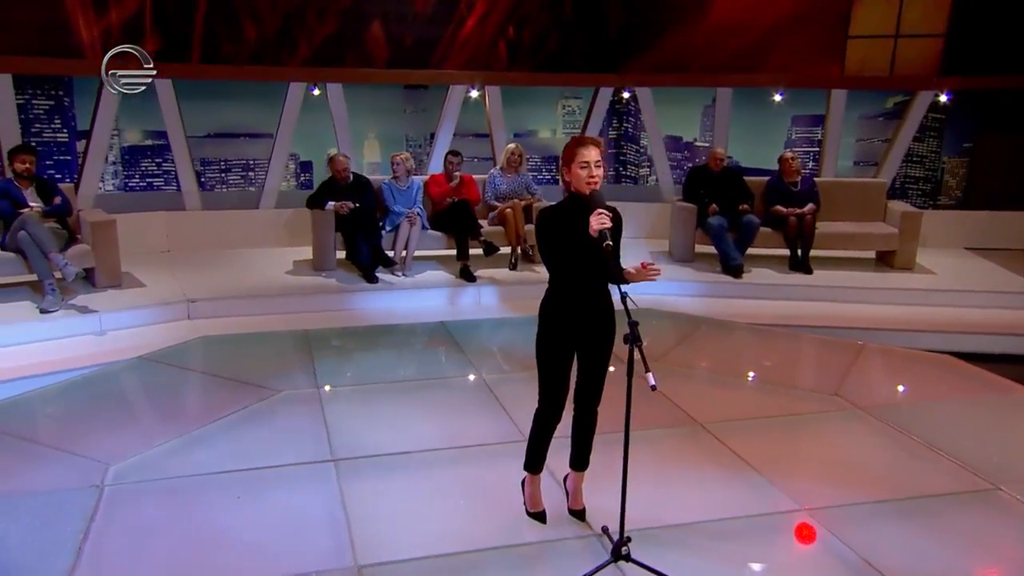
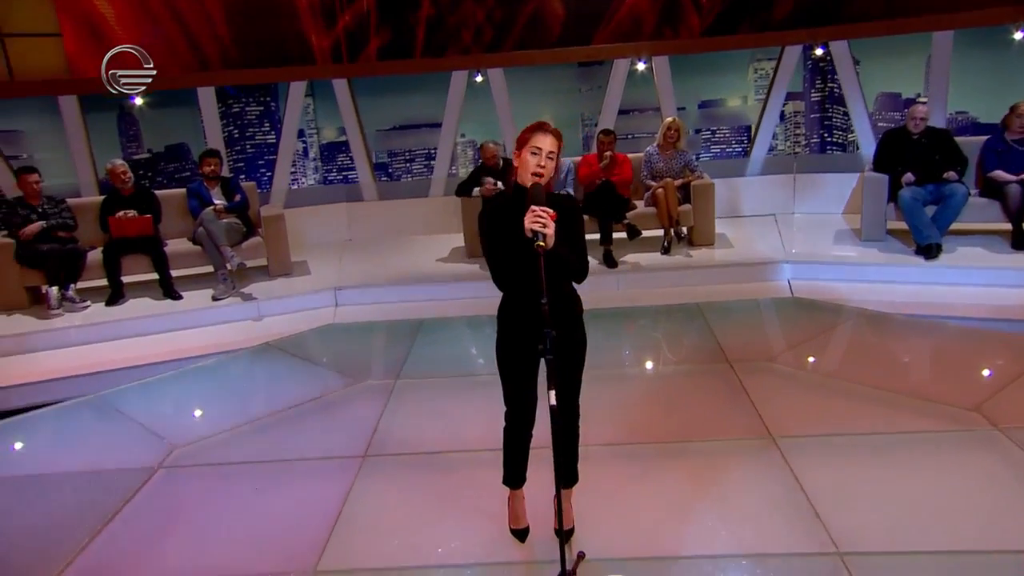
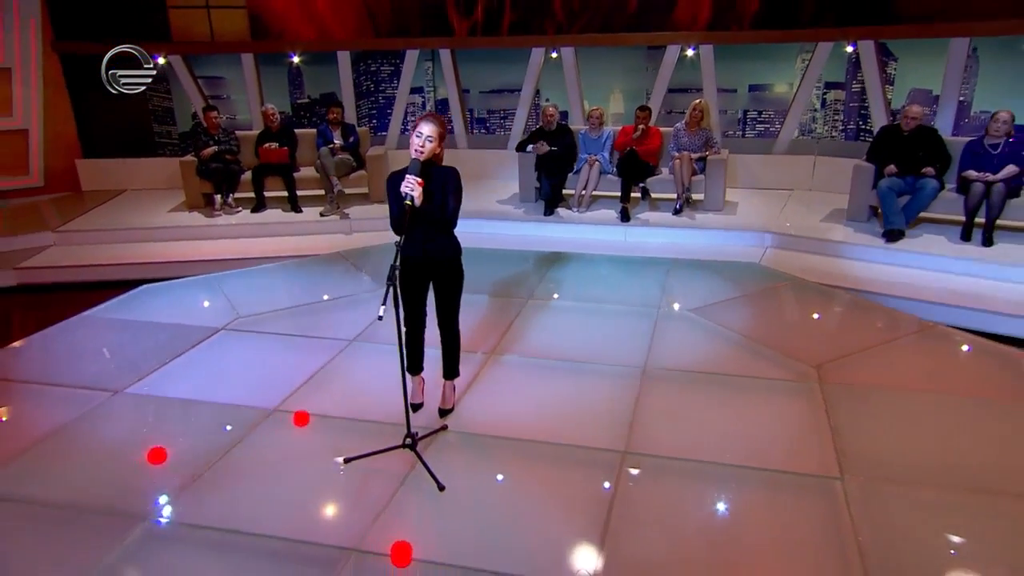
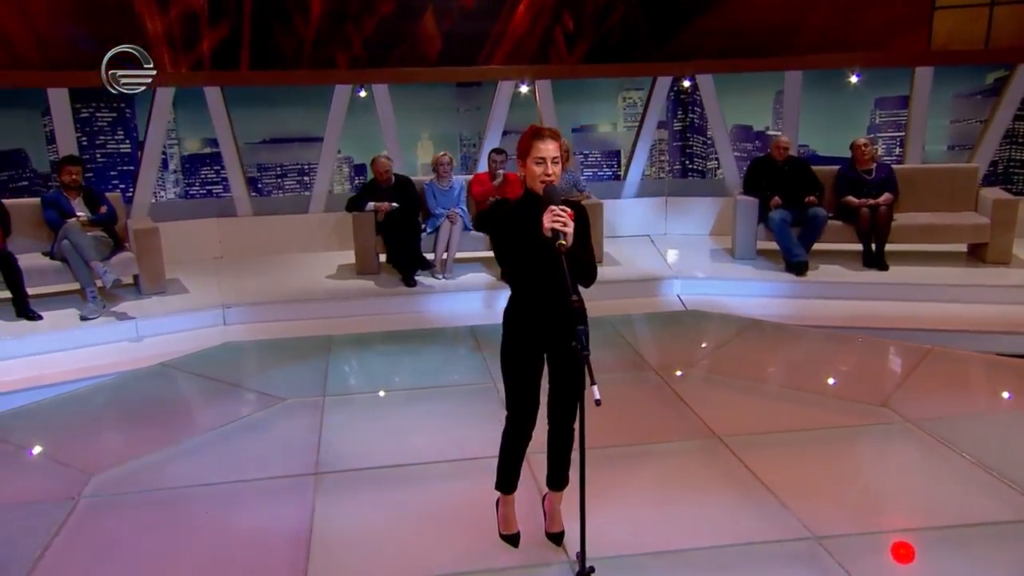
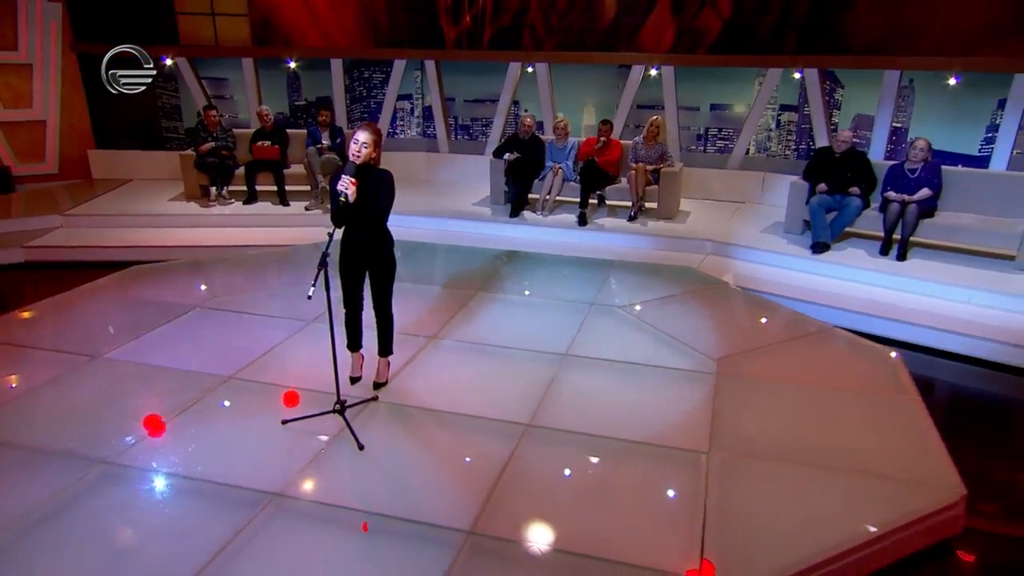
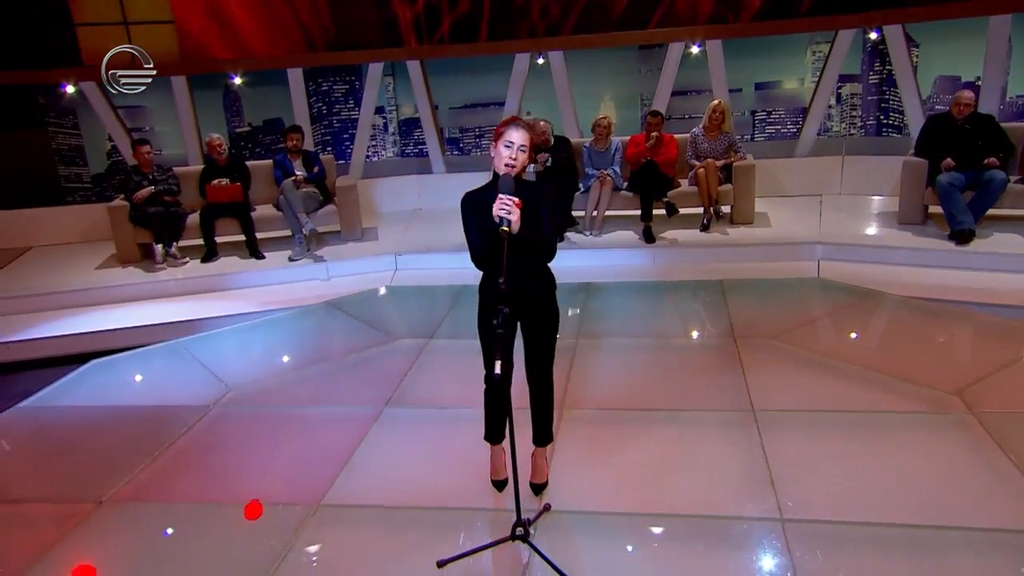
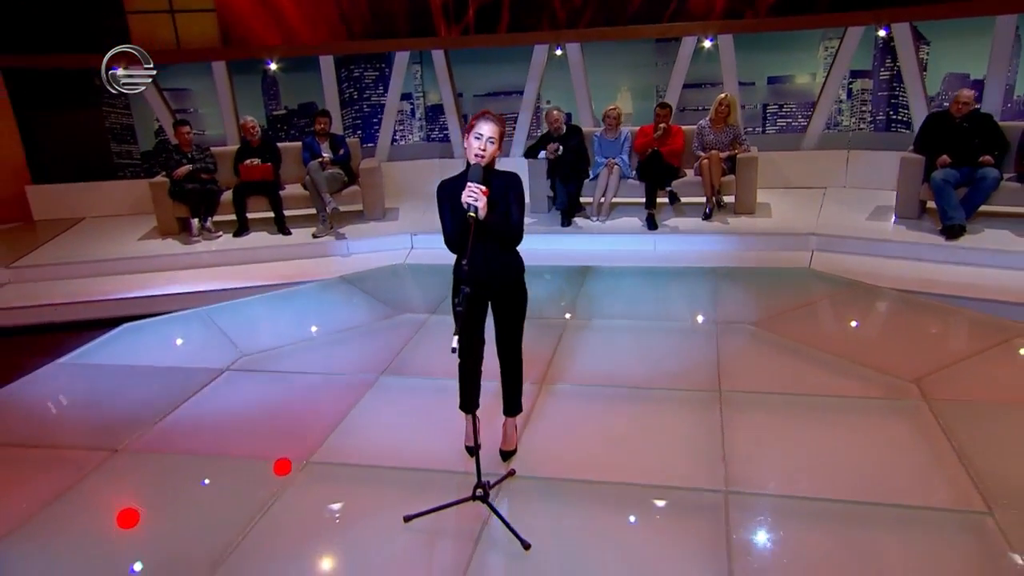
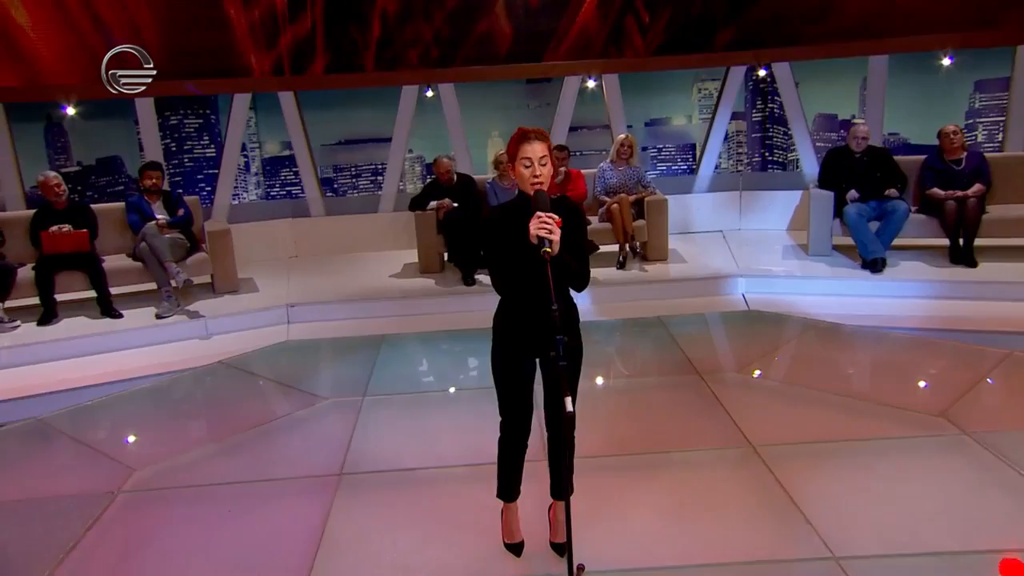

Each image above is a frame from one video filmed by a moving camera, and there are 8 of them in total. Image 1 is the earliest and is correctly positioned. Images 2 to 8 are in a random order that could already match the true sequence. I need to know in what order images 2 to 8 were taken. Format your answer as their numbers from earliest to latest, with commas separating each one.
4, 8, 2, 6, 7, 3, 5
